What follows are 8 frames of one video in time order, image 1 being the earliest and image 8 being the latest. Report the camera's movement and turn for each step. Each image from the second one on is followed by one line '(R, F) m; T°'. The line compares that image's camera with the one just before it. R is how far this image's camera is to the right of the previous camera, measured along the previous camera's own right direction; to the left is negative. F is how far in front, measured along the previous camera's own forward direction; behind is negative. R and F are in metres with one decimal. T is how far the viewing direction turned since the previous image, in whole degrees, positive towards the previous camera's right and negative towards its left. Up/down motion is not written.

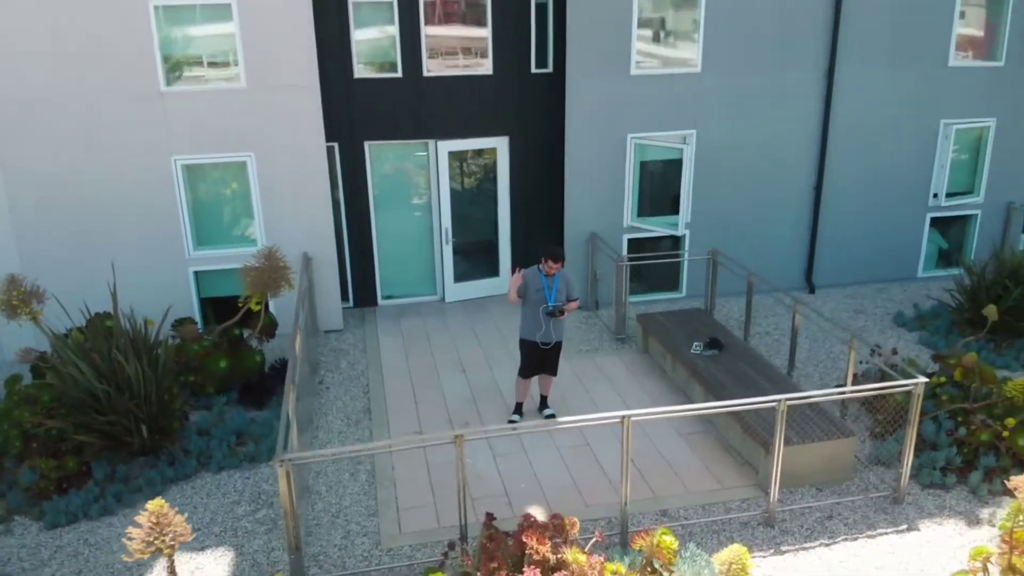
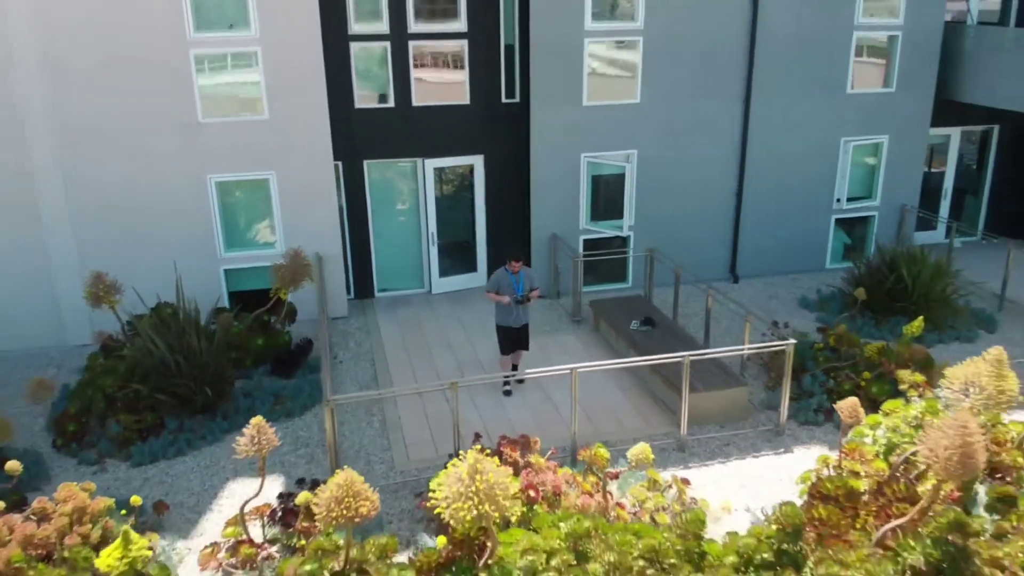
(0.0, -1.6) m; +2°
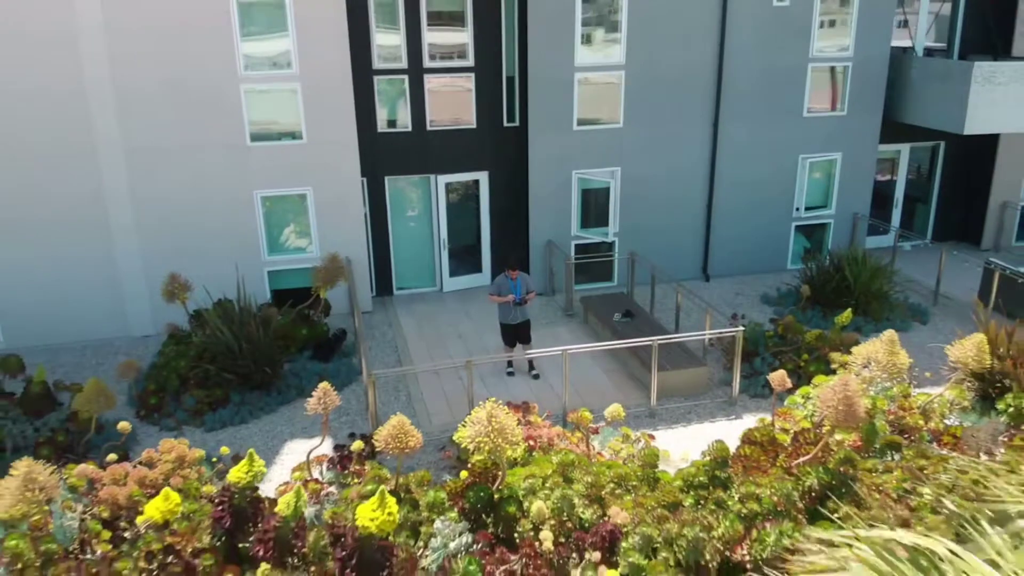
(-0.1, -1.5) m; 0°
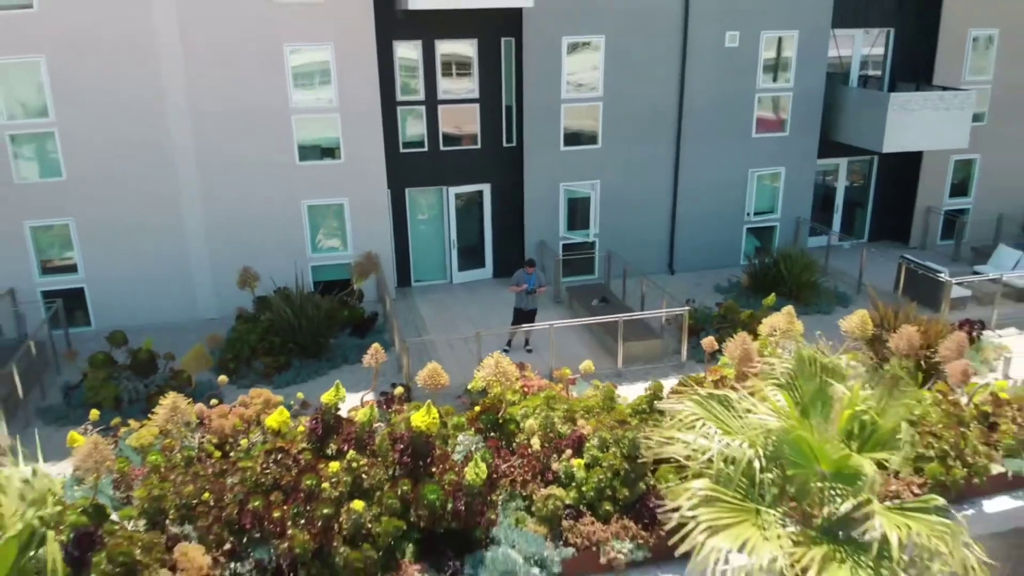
(0.0, -2.4) m; 0°
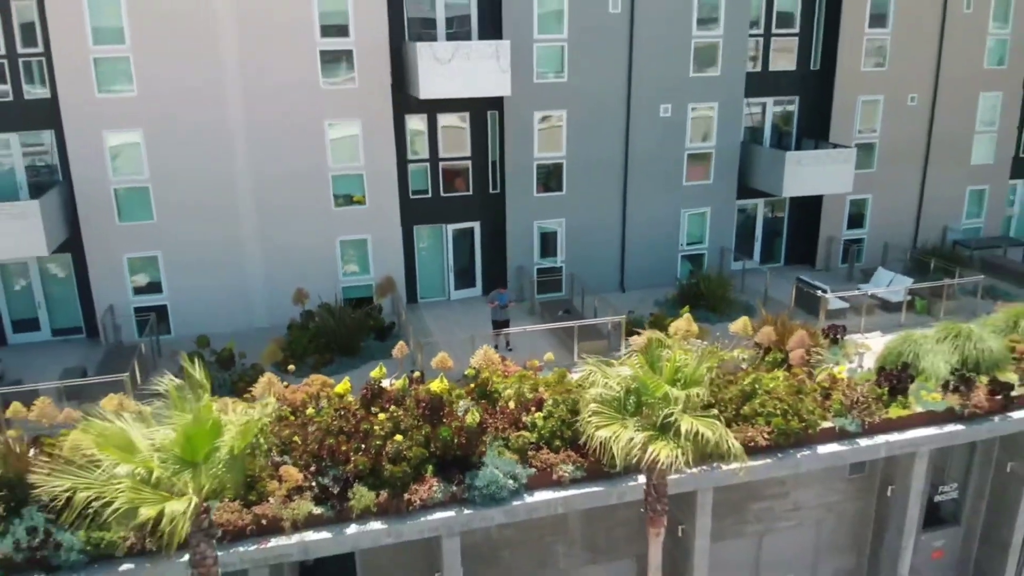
(+0.1, -3.9) m; +1°
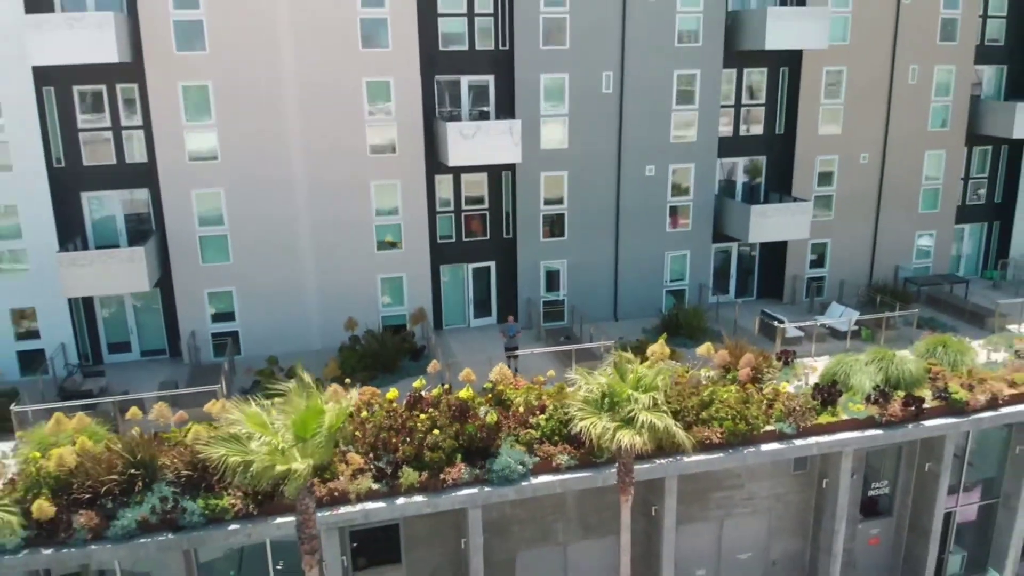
(0.0, -3.5) m; -1°
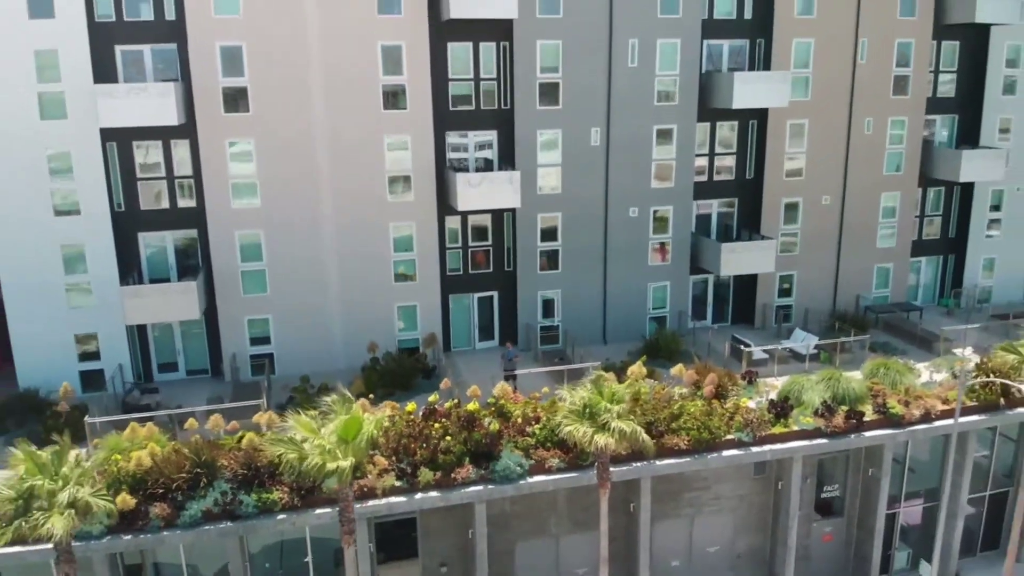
(+0.1, -2.9) m; 0°
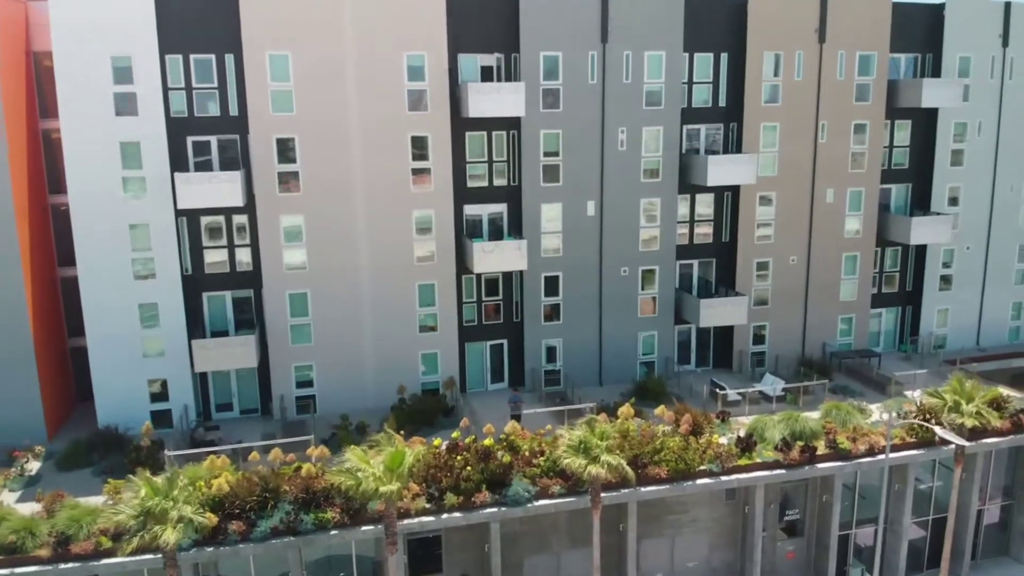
(-0.1, -3.9) m; 0°
